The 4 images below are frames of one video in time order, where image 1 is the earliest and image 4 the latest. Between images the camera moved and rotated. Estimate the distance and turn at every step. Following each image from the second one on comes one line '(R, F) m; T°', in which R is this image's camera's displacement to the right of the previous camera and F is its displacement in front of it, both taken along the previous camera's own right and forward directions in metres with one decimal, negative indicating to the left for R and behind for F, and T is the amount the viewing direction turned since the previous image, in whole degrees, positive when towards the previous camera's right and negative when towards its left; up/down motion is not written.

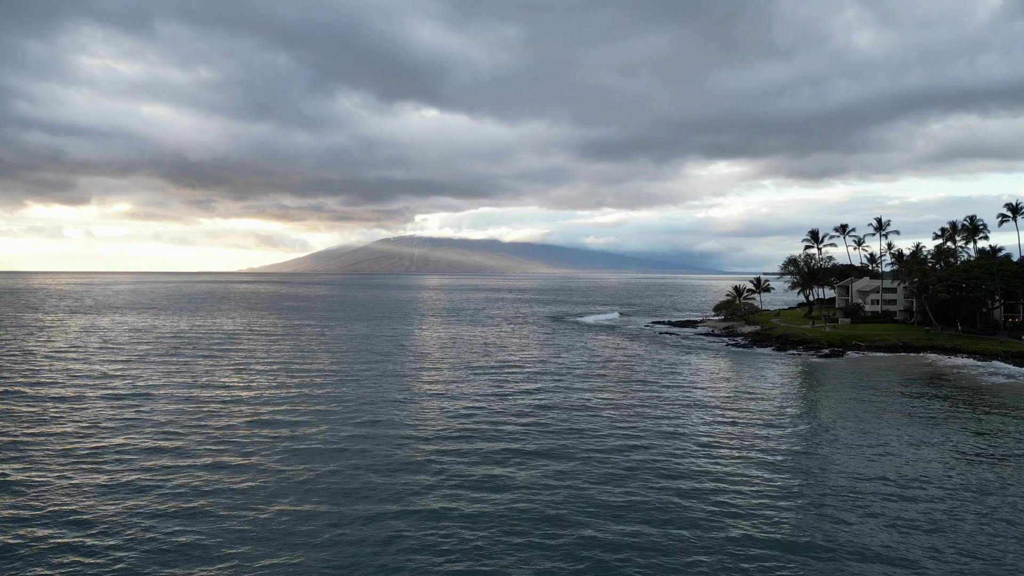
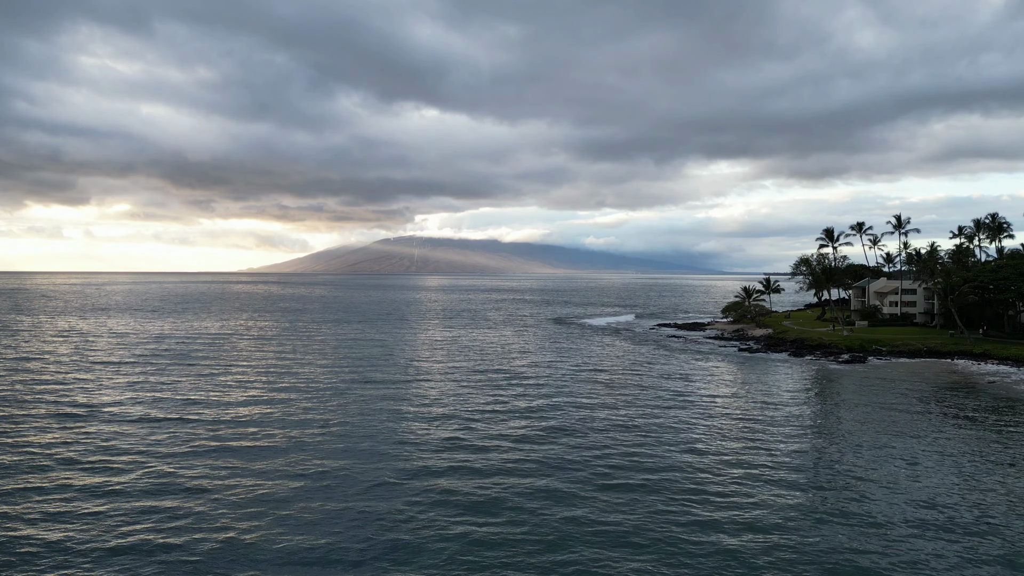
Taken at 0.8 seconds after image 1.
(0.0, +3.1) m; 0°
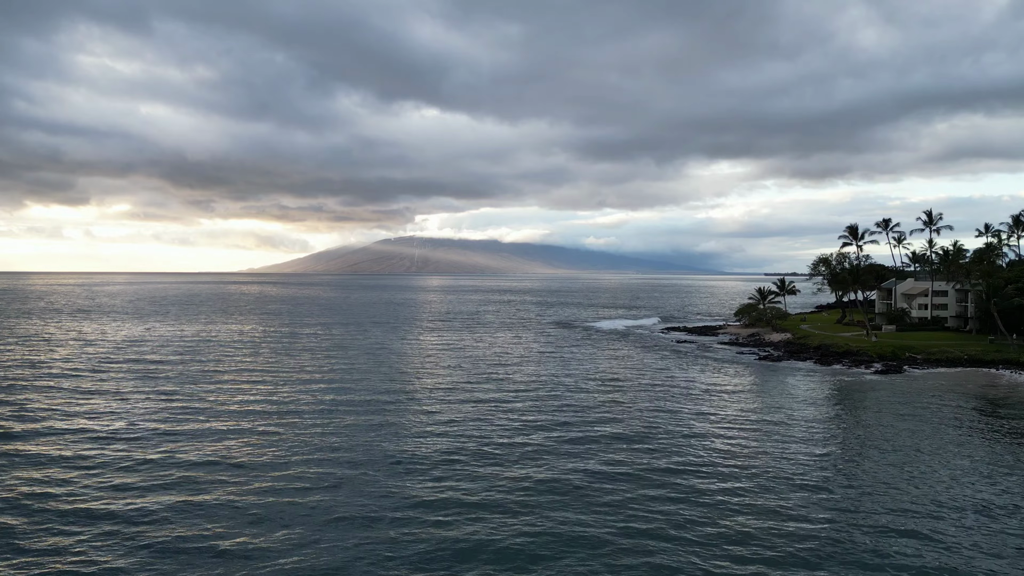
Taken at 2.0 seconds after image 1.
(0.0, +4.4) m; 0°
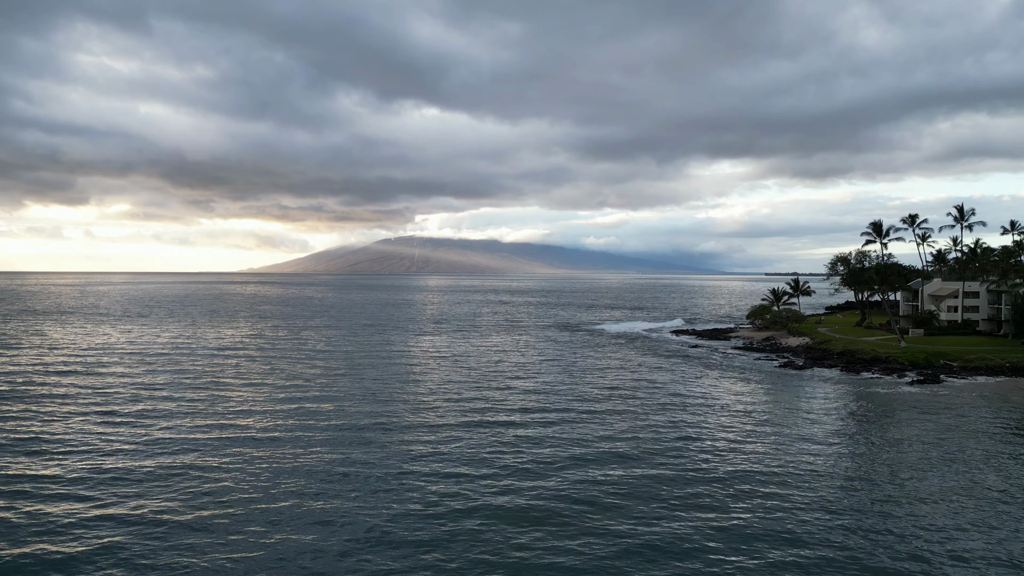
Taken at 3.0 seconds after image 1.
(0.0, +3.8) m; 0°
